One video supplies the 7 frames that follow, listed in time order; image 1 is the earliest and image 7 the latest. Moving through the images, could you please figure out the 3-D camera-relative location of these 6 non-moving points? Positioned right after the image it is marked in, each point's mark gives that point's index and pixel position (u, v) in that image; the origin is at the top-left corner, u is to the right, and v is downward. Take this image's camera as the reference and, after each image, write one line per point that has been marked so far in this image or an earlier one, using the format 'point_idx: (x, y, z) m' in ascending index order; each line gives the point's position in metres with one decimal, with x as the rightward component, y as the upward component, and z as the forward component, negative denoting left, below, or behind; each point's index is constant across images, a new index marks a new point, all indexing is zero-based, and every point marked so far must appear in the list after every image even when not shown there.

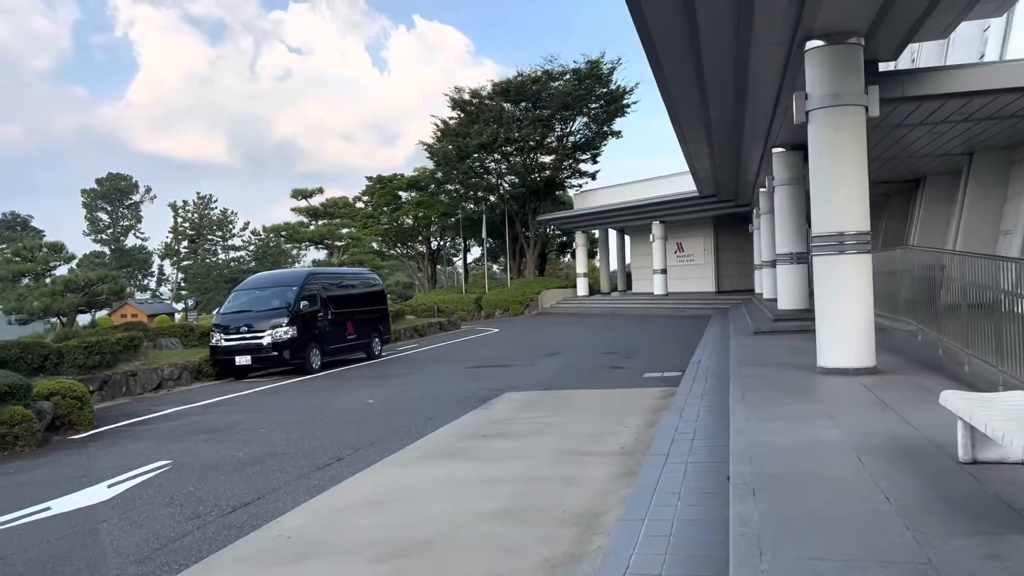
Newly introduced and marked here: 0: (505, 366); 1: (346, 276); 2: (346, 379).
0: (-0.1, -1.5, +15.9) m
1: (-3.9, +0.3, +19.3) m
2: (-3.1, -1.7, +15.5) m
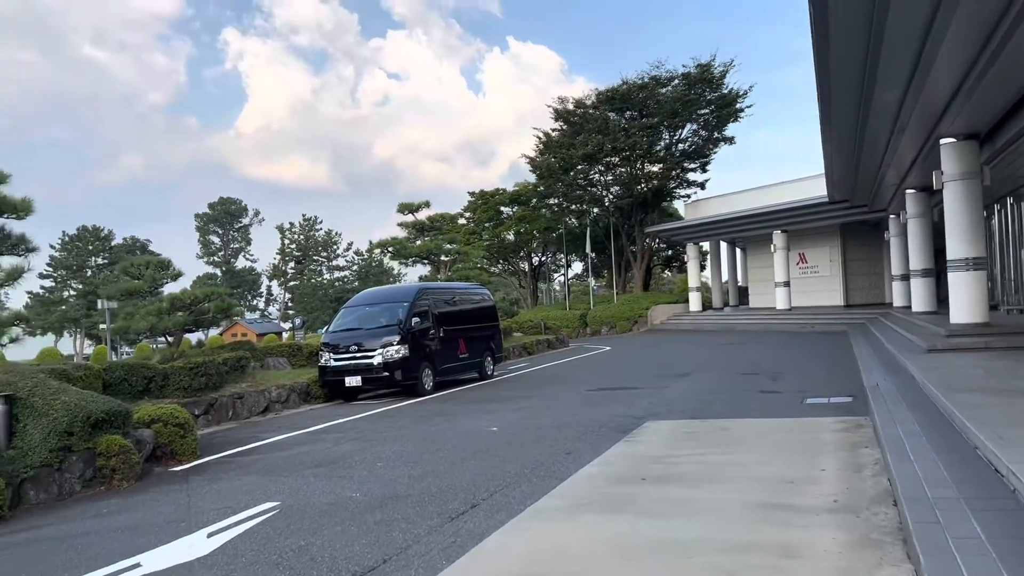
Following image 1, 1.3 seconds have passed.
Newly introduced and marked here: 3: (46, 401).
0: (+2.1, -1.7, +14.3) m
1: (-1.2, -0.1, +18.2) m
2: (-0.9, -1.9, +14.3) m
3: (-4.7, -1.2, +8.5) m
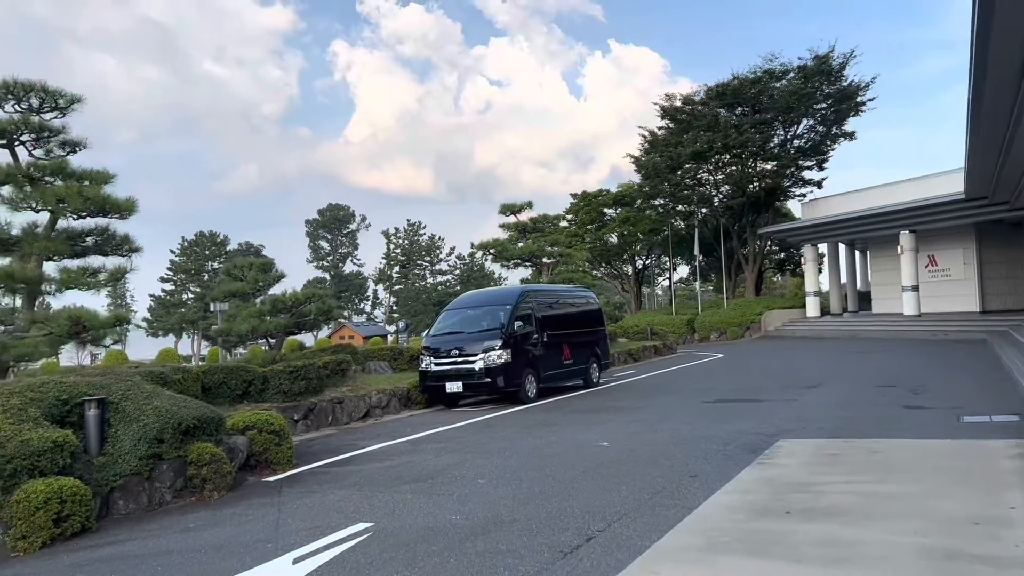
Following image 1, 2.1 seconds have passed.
0: (+3.8, -1.8, +13.1) m
1: (+1.0, -0.1, +17.3) m
2: (+0.9, -2.0, +13.4) m
3: (-3.6, -1.2, +8.2) m
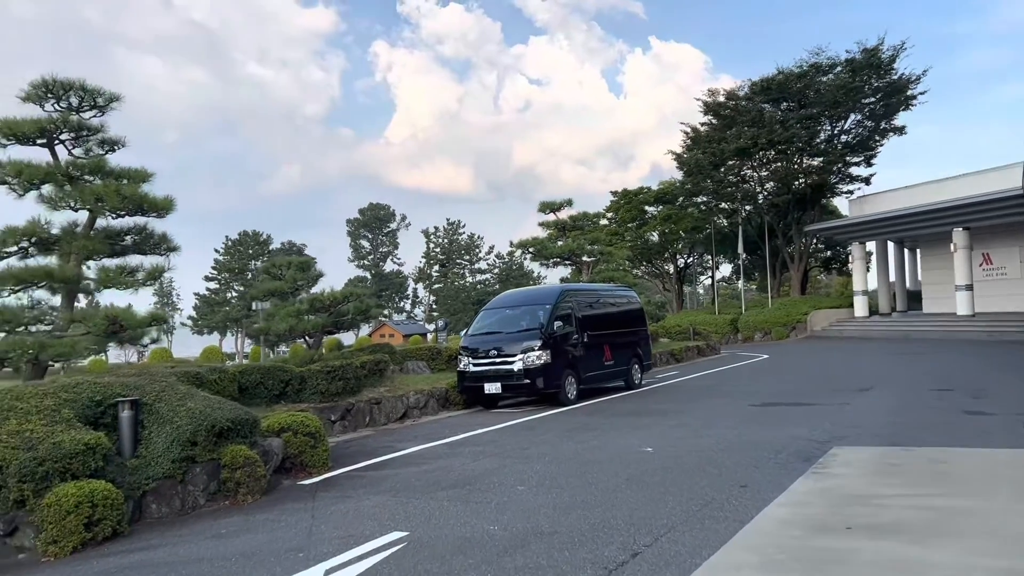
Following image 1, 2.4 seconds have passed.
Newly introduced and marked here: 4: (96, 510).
0: (+4.4, -1.8, +12.6) m
1: (+1.8, -0.1, +17.0) m
2: (+1.5, -2.0, +13.1) m
3: (-3.3, -1.1, +8.0) m
4: (-3.3, -1.8, +6.7) m
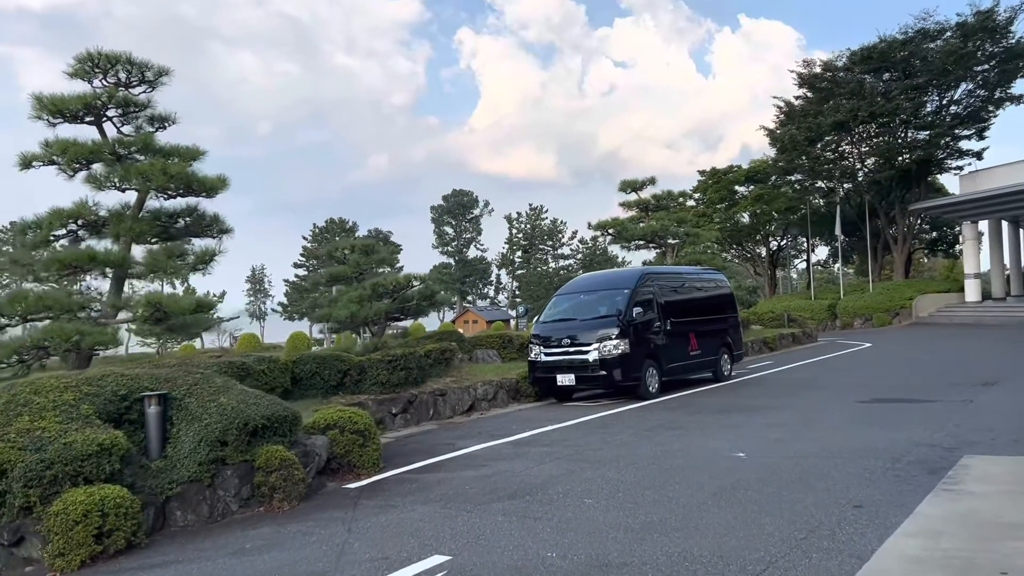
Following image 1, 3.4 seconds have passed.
0: (+5.4, -1.5, +11.1) m
1: (+3.2, +0.2, +15.6) m
2: (+2.6, -1.7, +11.8) m
3: (-2.7, -1.0, +7.3) m
4: (-2.9, -1.6, +6.0) m
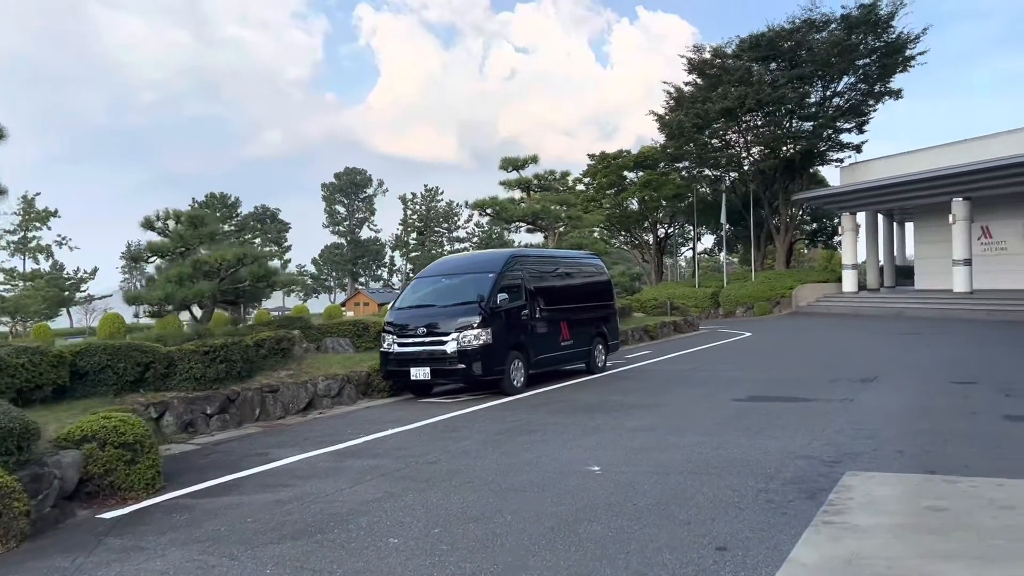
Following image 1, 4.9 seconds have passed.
0: (+3.5, -1.4, +10.2) m
1: (+0.8, +0.5, +14.4) m
2: (+0.6, -1.5, +10.6) m
3: (-4.1, -0.8, +5.4) m
4: (-4.1, -1.5, +4.1) m
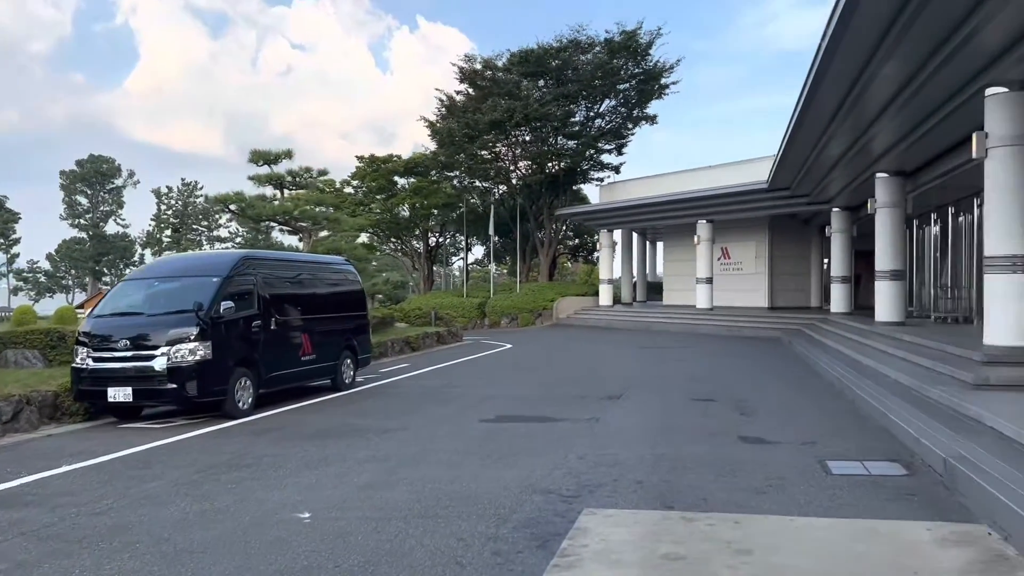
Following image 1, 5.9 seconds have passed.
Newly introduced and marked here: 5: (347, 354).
0: (+0.4, -1.6, +9.7) m
1: (-3.2, +0.3, +13.1) m
2: (-2.5, -1.6, +9.3) m
3: (-5.6, -0.8, +3.1) m
4: (-5.3, -1.4, +1.9) m
5: (-2.7, -1.1, +14.1) m
